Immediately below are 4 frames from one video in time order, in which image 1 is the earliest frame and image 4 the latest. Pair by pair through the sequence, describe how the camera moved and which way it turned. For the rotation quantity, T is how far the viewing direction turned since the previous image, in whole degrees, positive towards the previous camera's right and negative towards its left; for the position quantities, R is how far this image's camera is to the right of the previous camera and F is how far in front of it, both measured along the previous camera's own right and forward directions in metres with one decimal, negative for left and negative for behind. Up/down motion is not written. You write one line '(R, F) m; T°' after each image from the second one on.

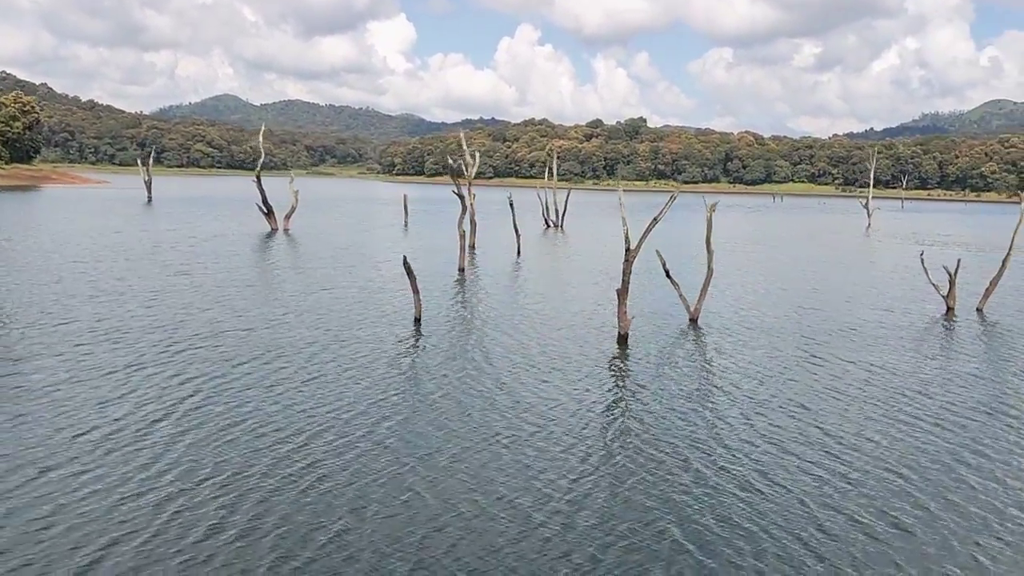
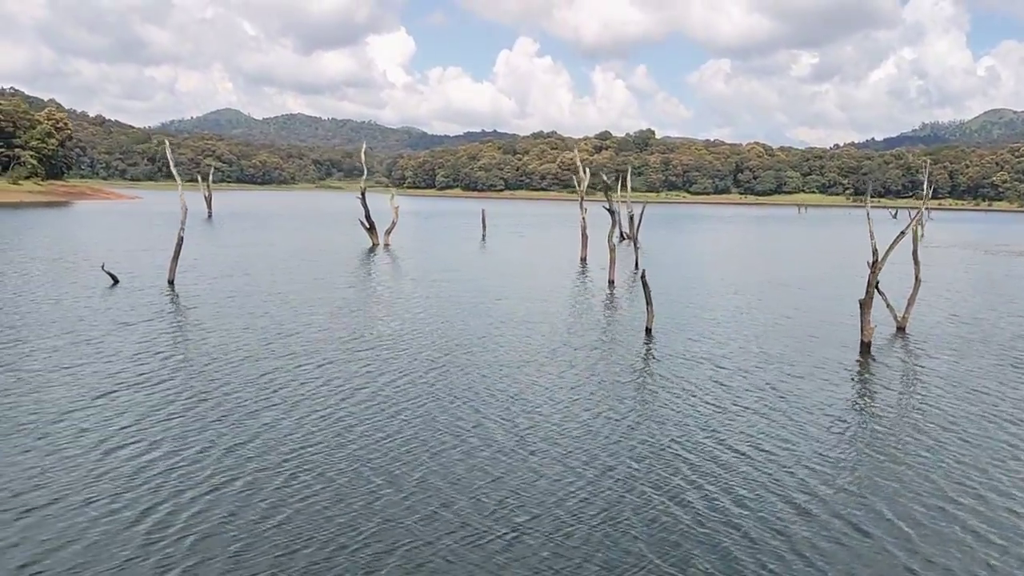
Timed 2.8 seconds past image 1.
(-6.3, -1.4) m; 0°
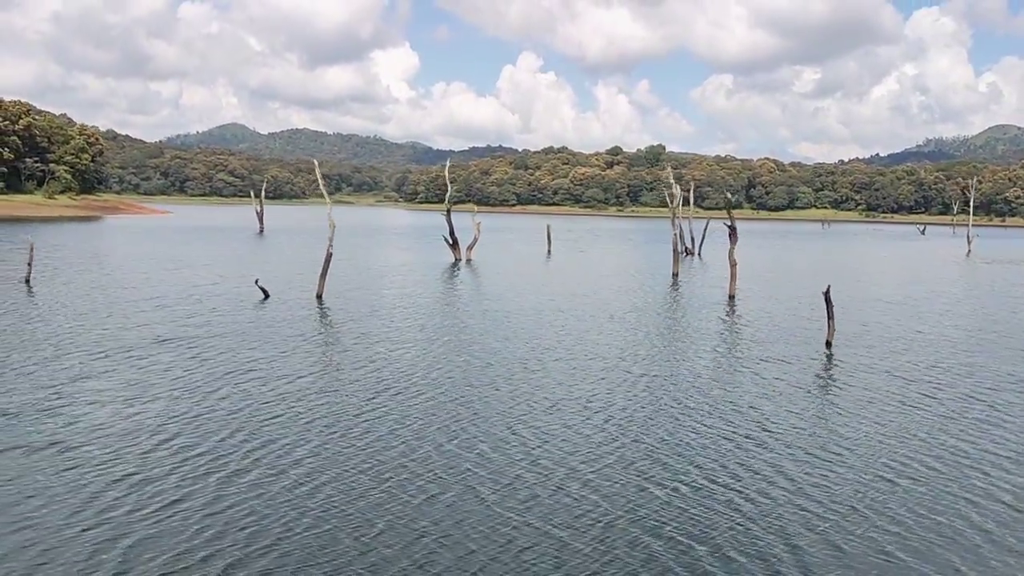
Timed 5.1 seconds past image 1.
(-5.3, -1.2) m; 0°
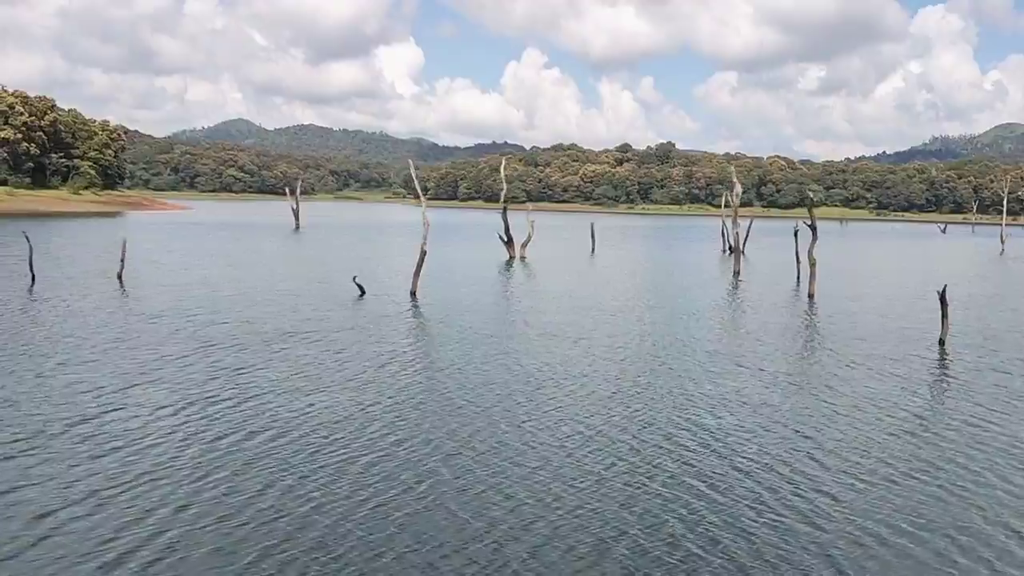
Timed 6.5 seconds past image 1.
(-3.5, -0.8) m; 0°
